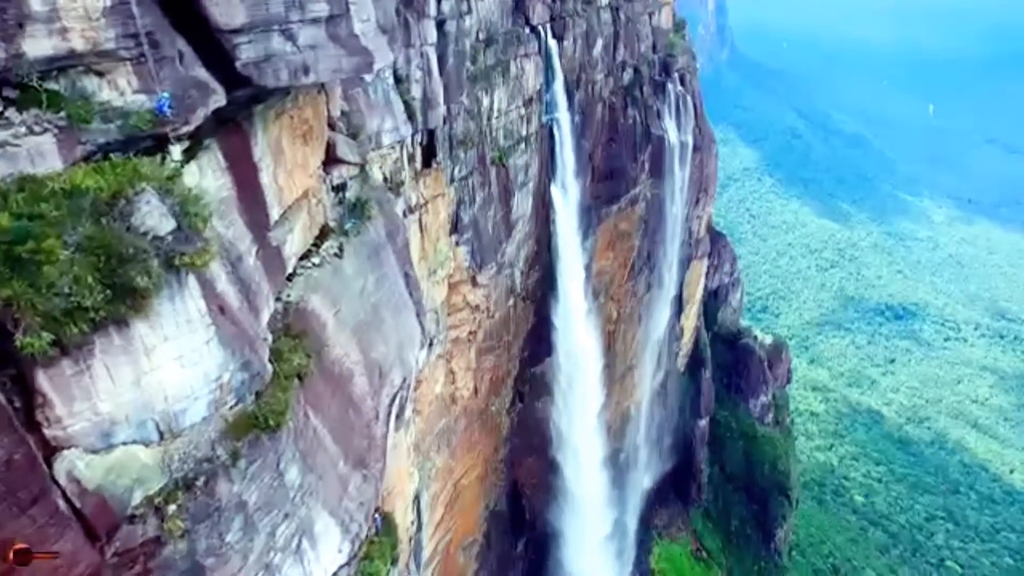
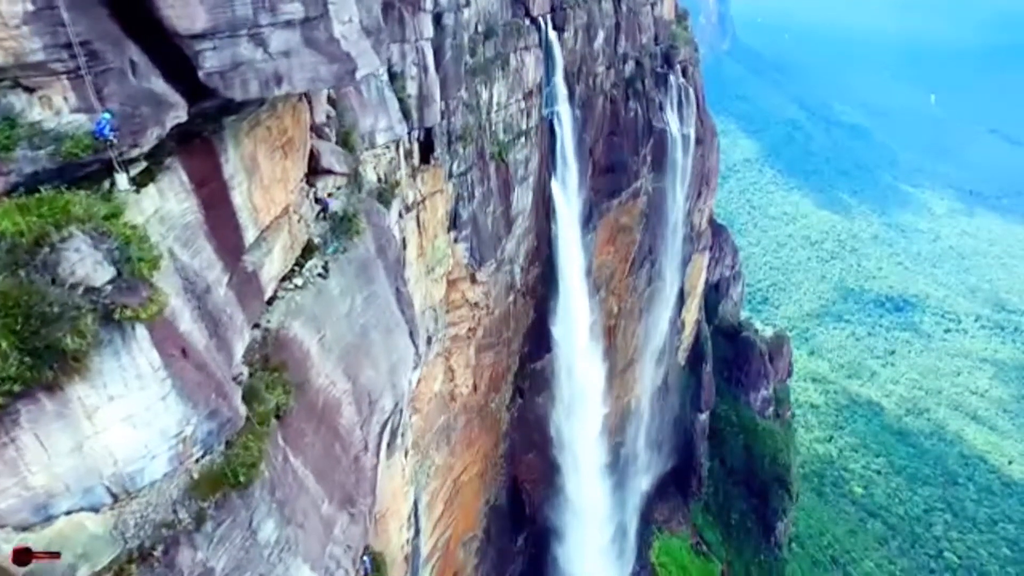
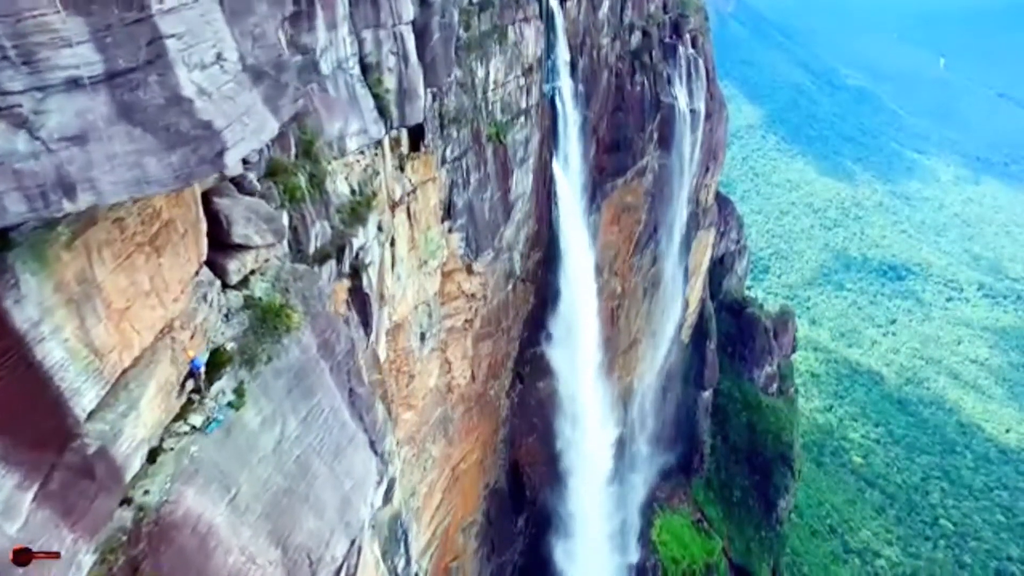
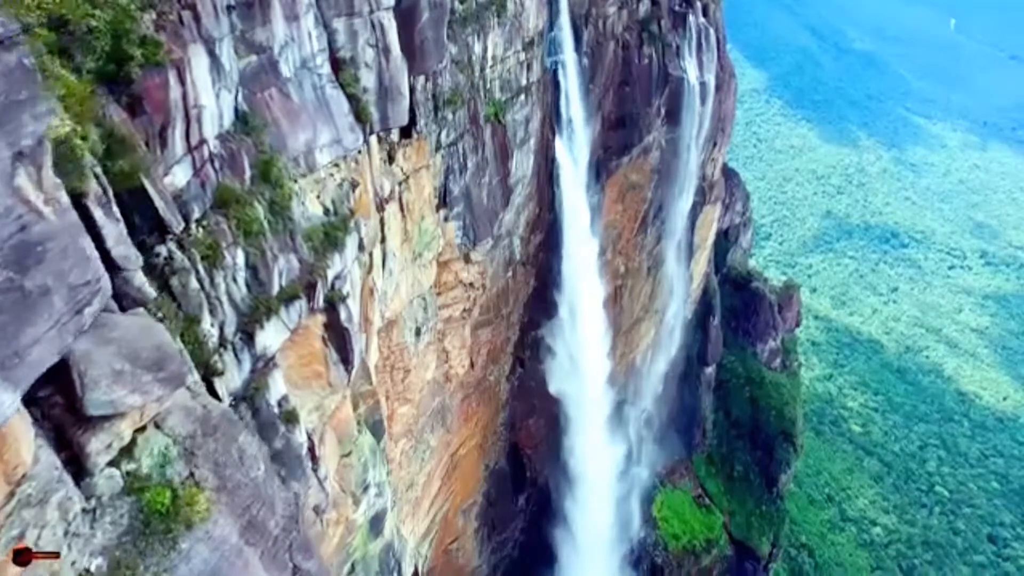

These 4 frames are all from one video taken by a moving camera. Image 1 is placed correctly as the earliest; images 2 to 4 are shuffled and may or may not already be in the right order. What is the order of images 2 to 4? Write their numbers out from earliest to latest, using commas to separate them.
2, 3, 4
